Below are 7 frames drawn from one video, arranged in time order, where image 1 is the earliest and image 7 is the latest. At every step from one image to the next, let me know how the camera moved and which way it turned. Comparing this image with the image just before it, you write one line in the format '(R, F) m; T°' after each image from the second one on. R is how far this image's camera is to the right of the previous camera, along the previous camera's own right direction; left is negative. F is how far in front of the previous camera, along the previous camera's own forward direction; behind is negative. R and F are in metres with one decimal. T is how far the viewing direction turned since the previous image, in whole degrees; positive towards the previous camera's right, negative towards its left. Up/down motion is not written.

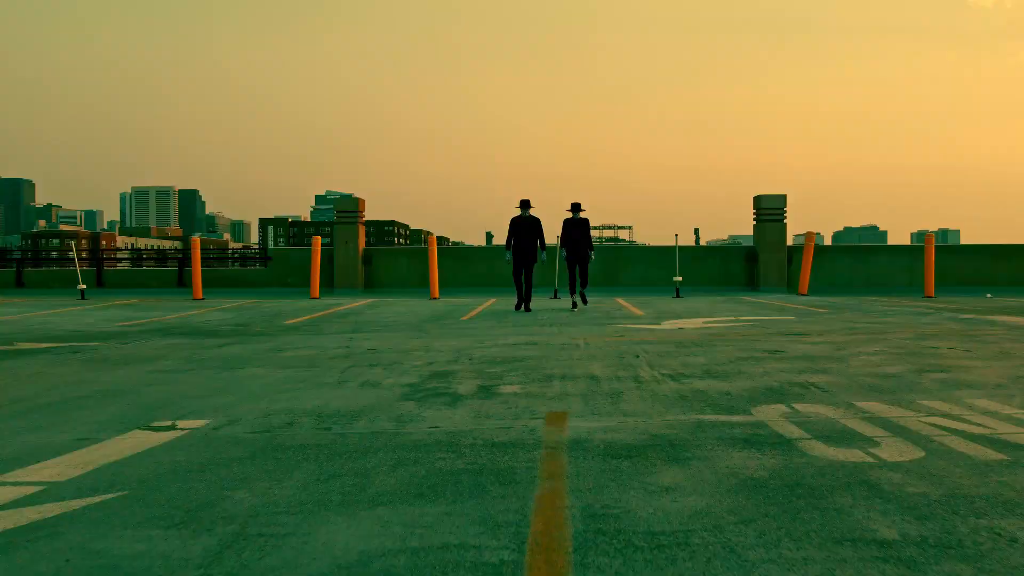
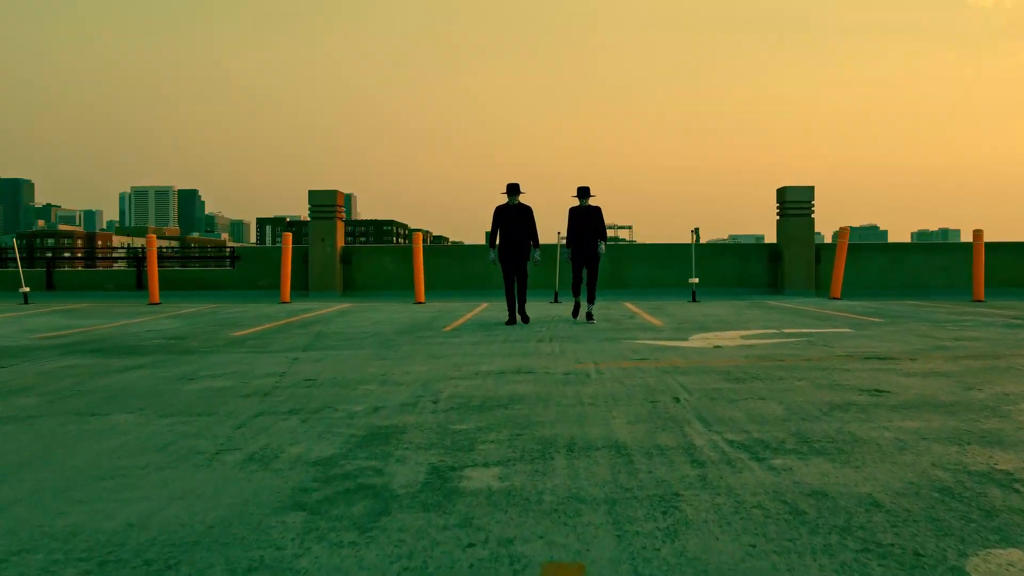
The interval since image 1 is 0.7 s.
(0.0, +0.8) m; 0°
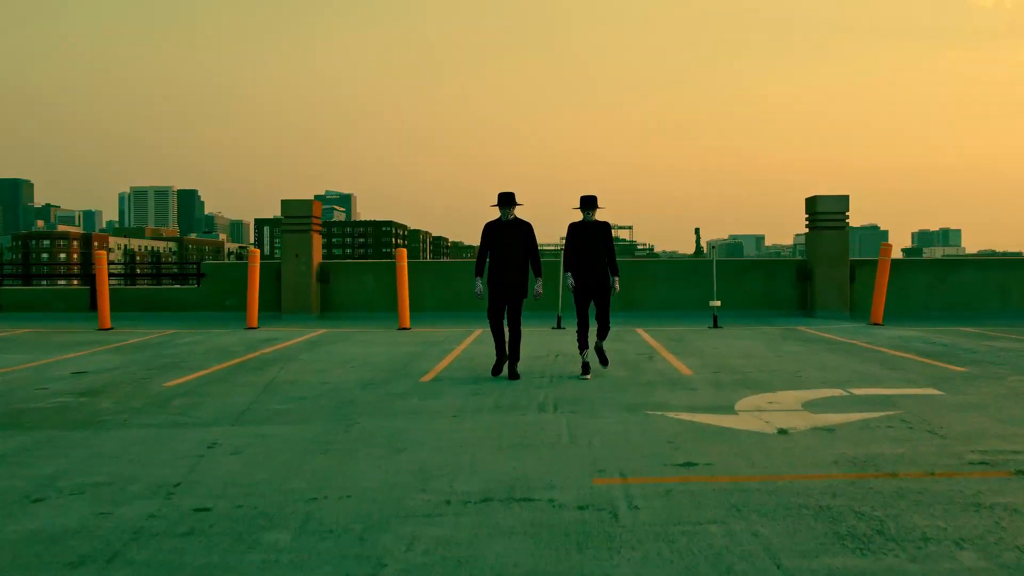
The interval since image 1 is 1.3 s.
(0.0, +0.8) m; 0°
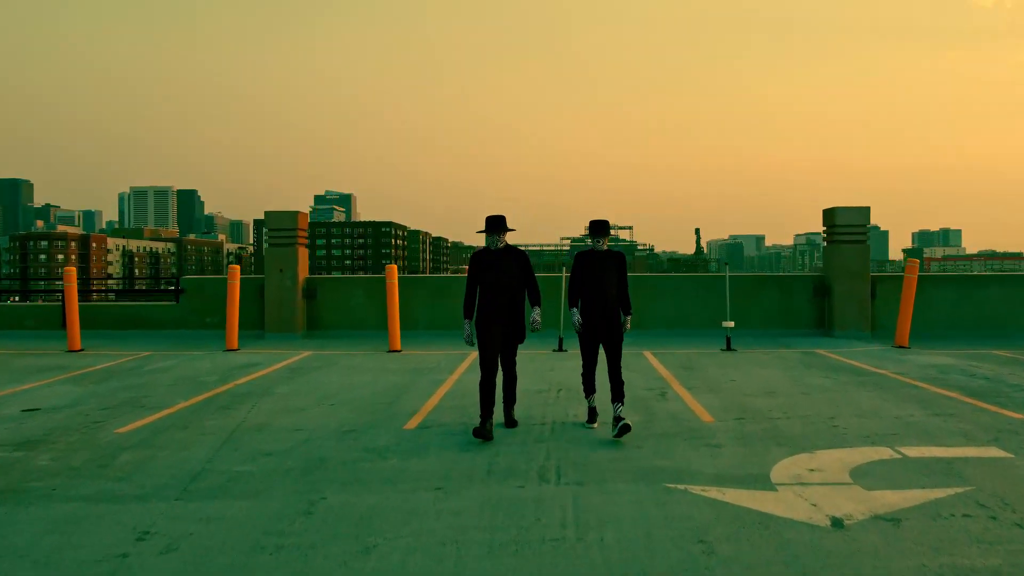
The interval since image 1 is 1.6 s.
(0.0, +0.4) m; 0°
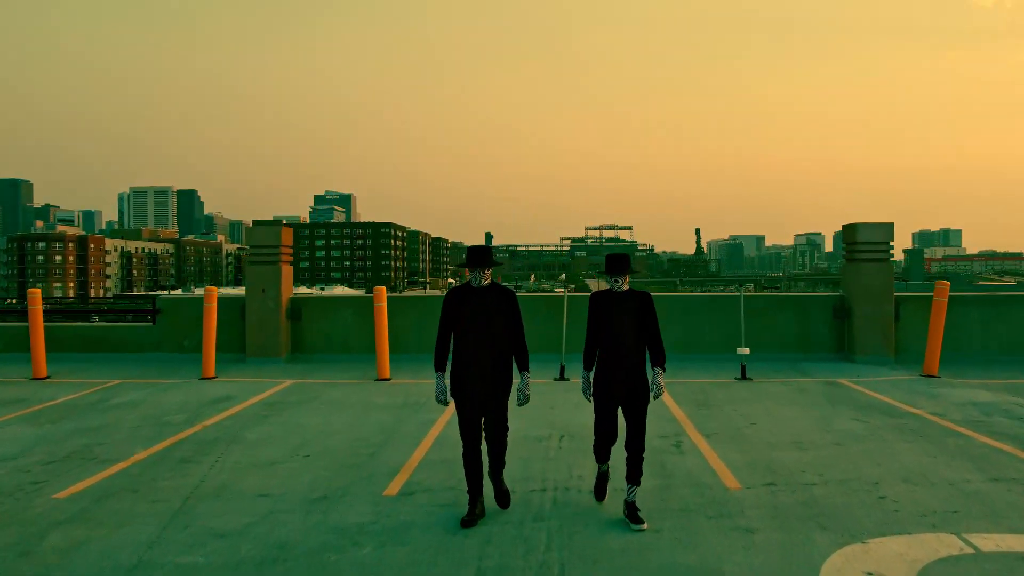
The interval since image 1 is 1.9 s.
(0.0, +0.4) m; 0°
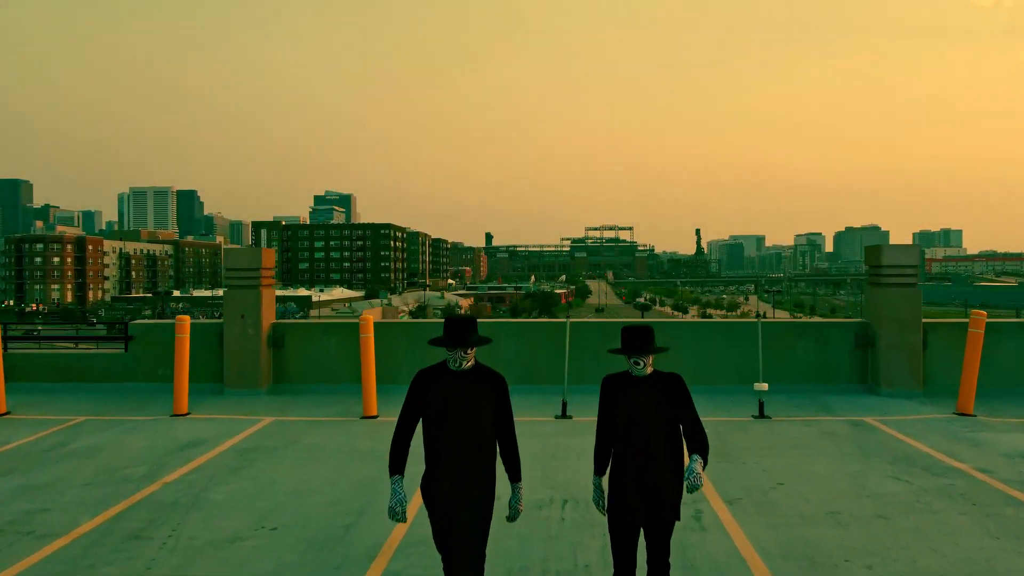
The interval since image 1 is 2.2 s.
(0.0, +0.4) m; 0°
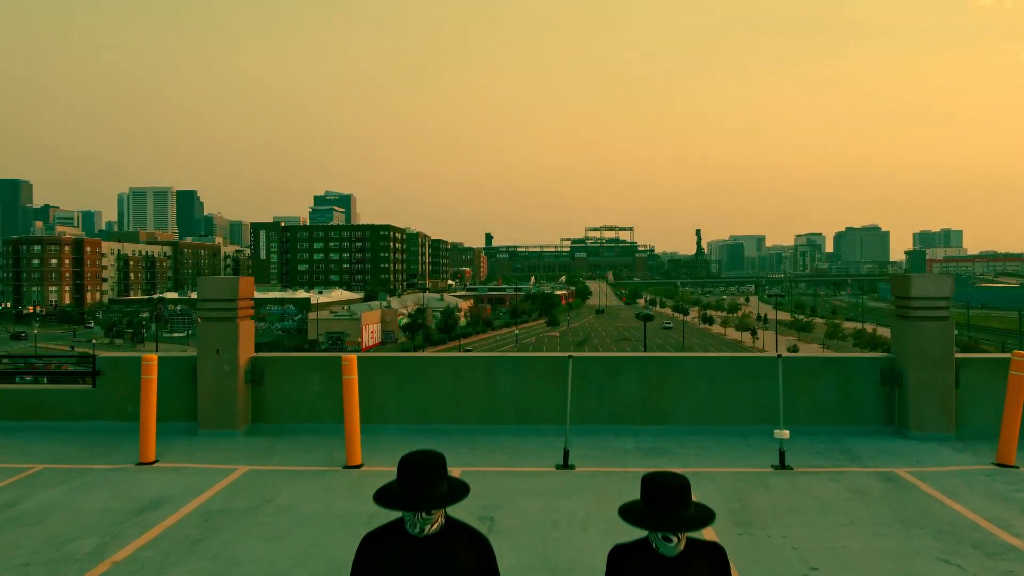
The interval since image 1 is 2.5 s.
(0.0, +0.4) m; 0°
